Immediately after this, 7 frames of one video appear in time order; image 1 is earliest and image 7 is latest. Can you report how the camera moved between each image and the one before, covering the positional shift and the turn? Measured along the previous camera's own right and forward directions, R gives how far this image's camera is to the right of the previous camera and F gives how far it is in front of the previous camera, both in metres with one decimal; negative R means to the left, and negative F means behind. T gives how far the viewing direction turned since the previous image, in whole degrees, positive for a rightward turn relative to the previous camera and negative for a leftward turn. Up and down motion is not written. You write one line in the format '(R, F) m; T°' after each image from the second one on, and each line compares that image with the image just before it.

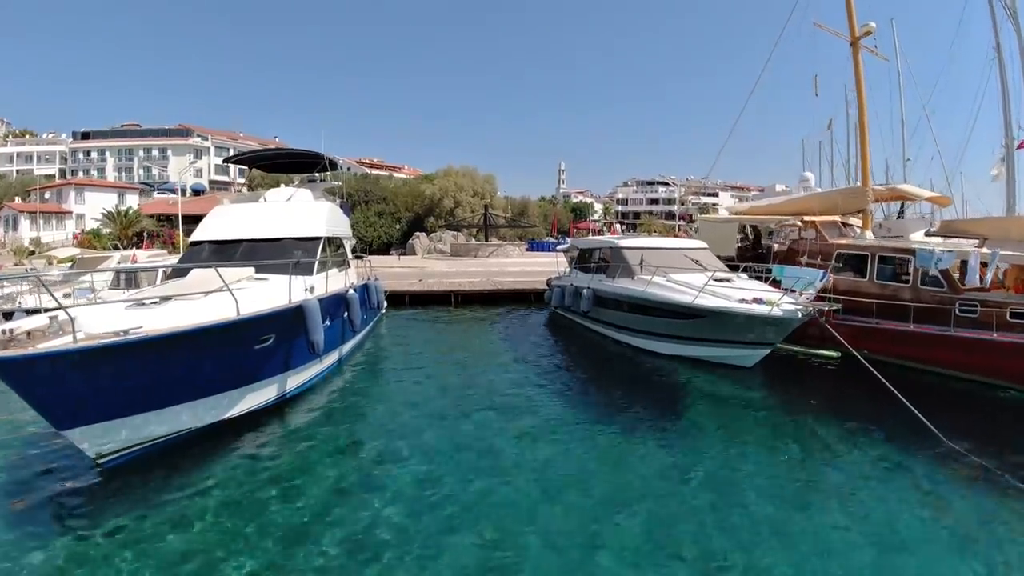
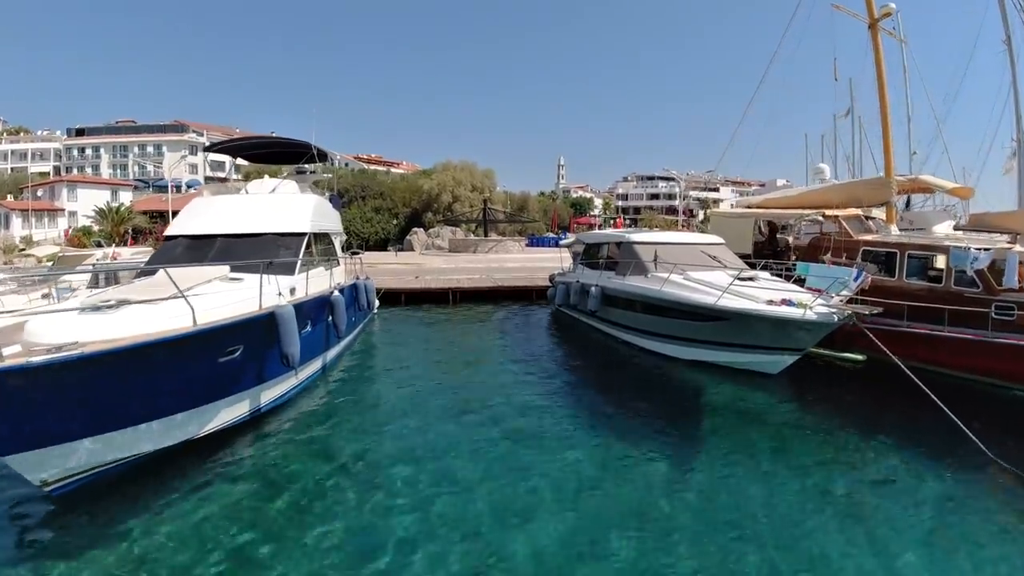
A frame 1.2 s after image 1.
(0.0, +0.9) m; 0°
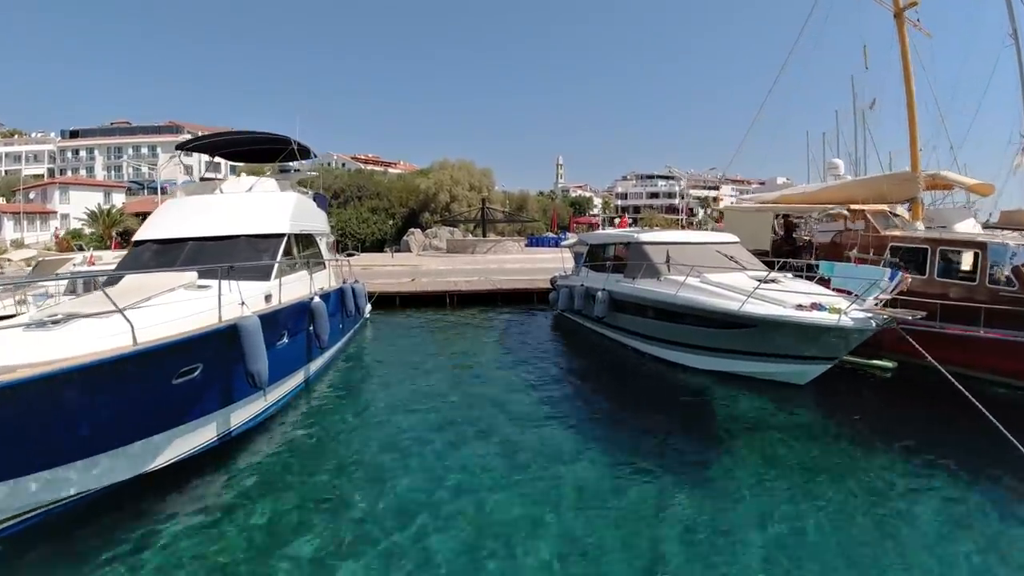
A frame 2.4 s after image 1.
(0.0, +0.8) m; 0°
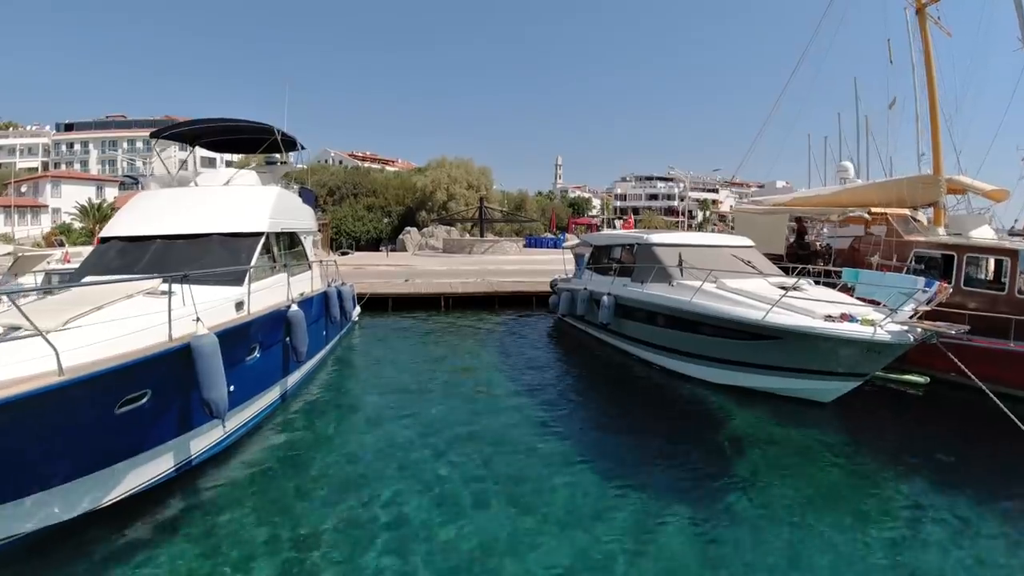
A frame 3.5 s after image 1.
(0.0, +0.7) m; 0°
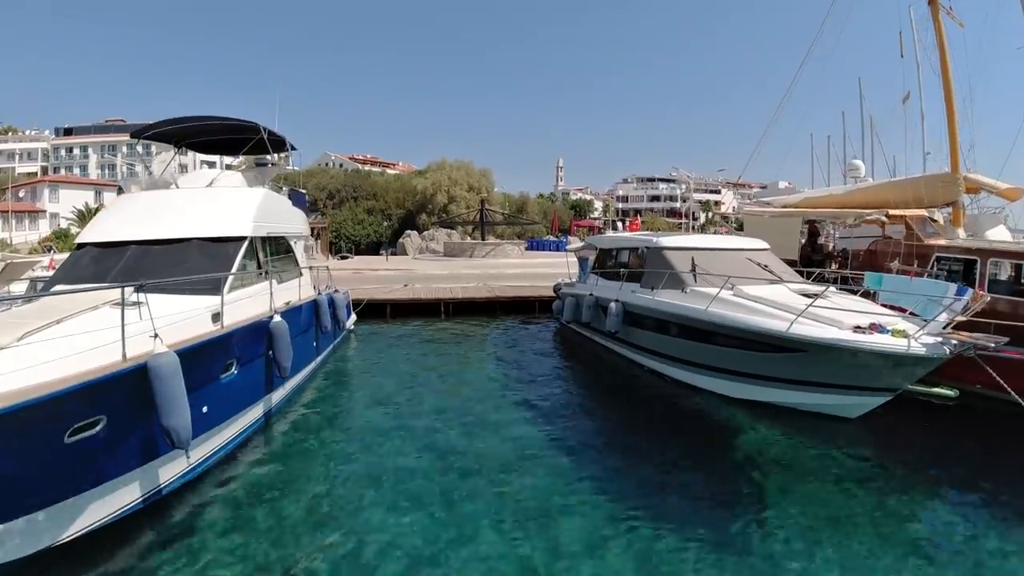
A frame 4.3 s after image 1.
(0.0, +0.5) m; 0°
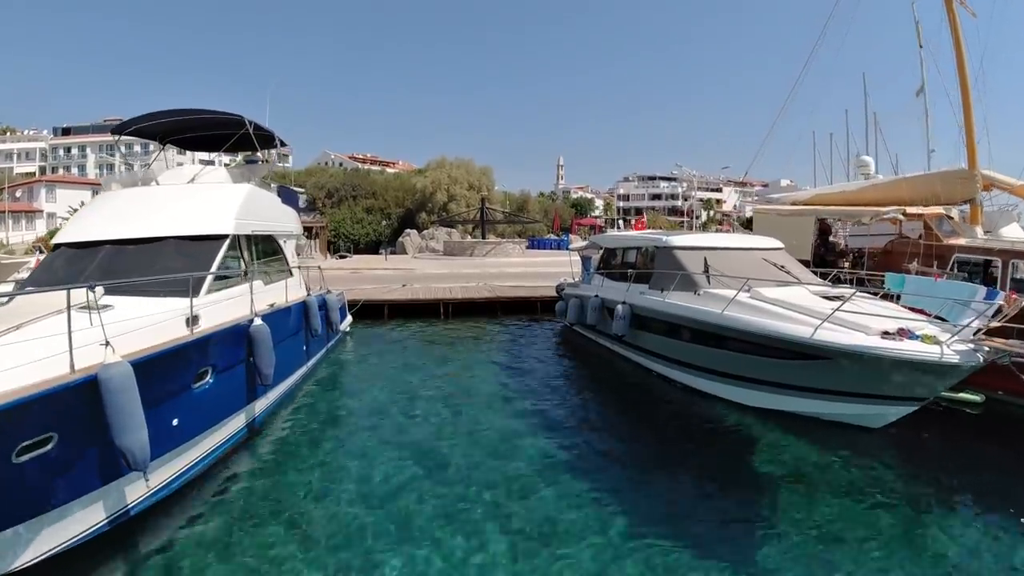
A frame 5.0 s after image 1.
(0.0, +0.5) m; 0°
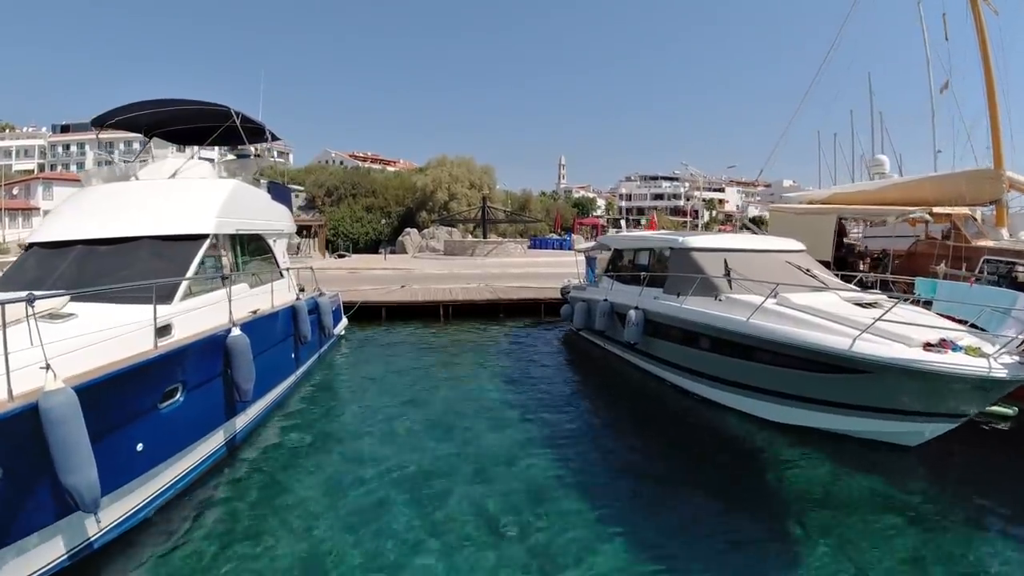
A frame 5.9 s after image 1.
(-0.1, +0.5) m; 0°
